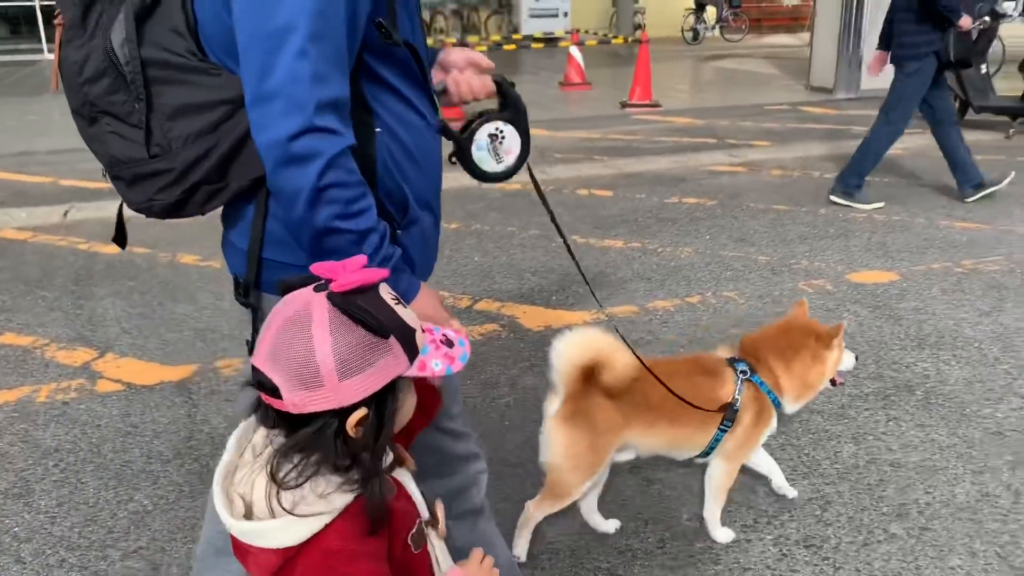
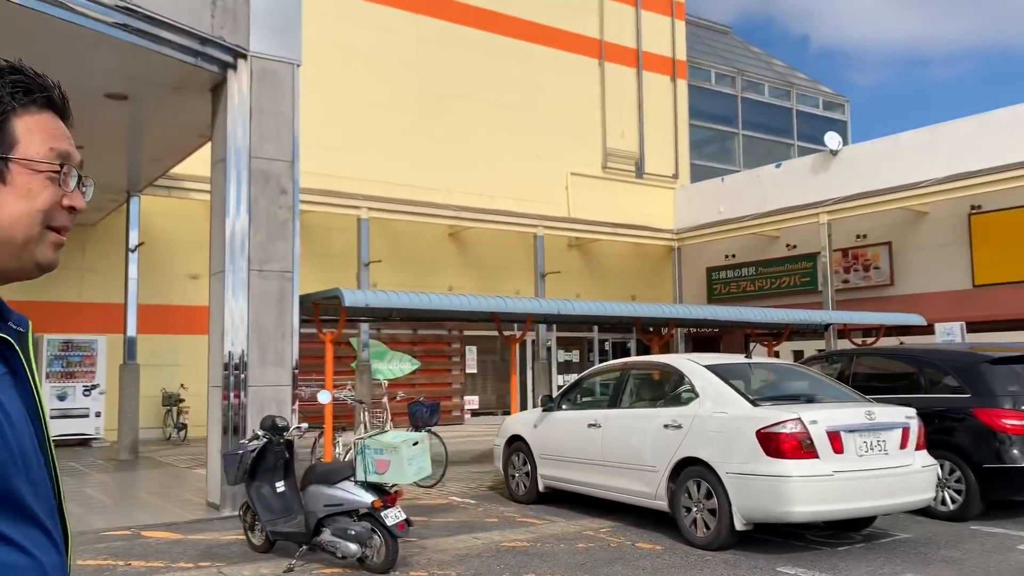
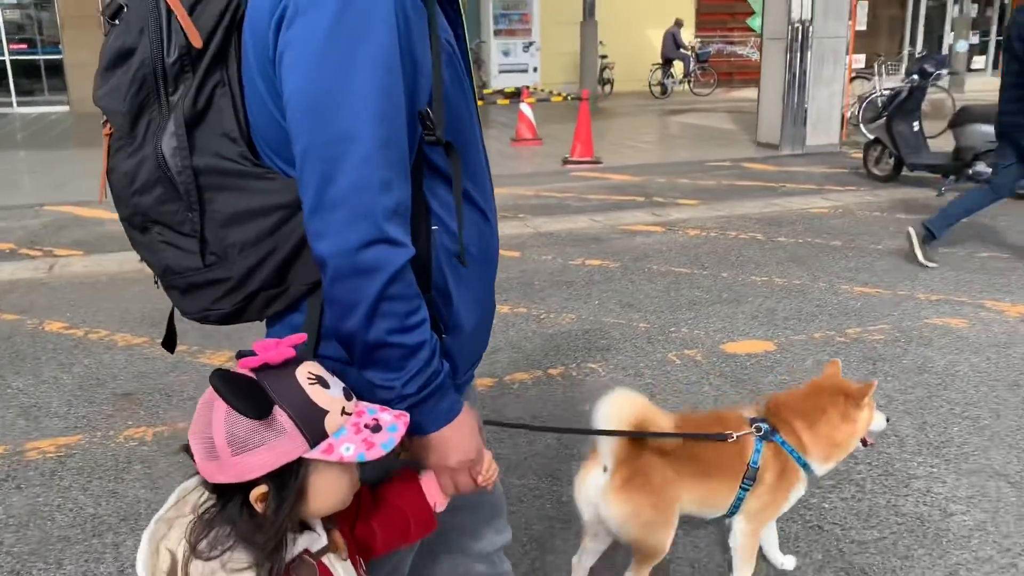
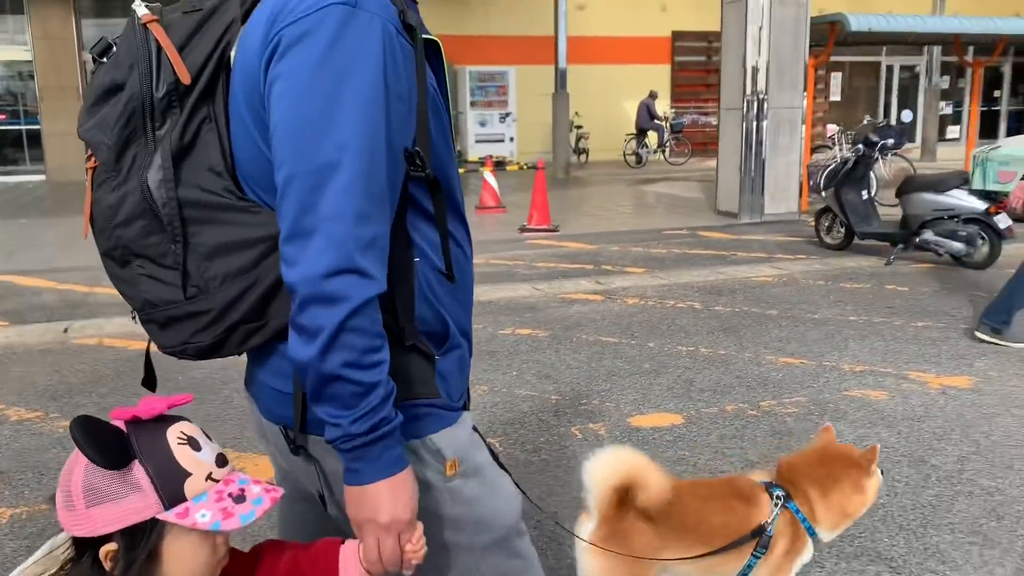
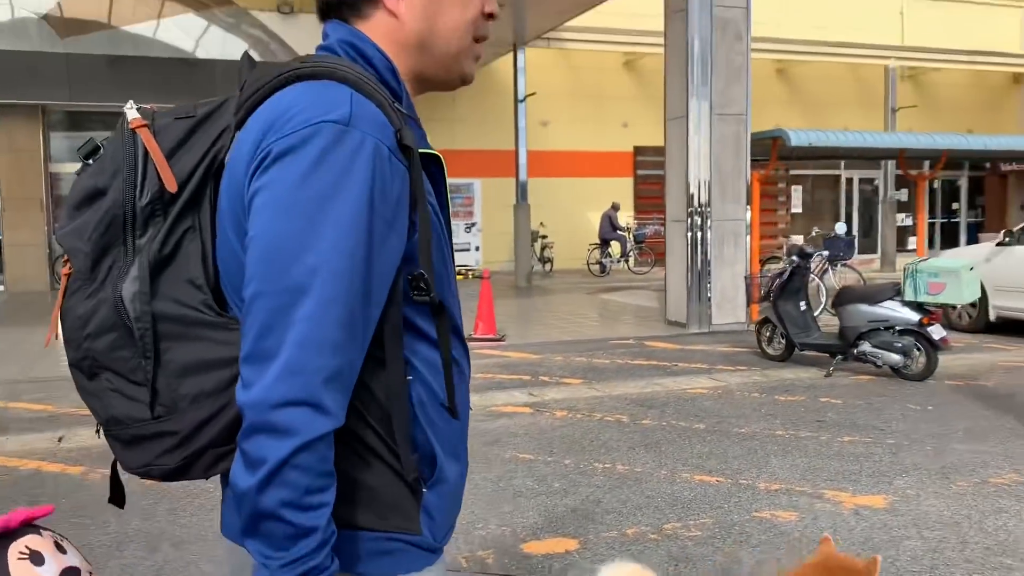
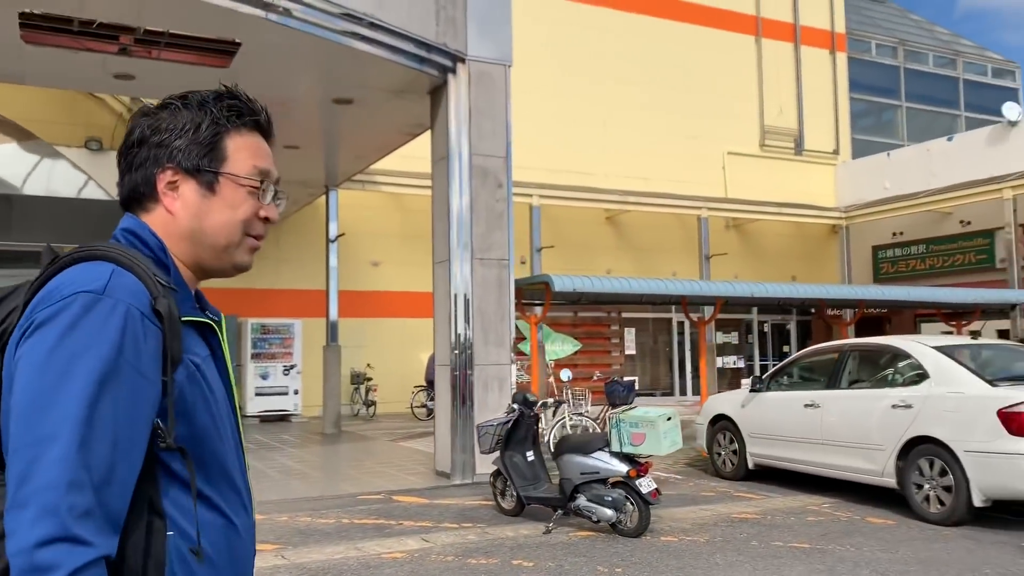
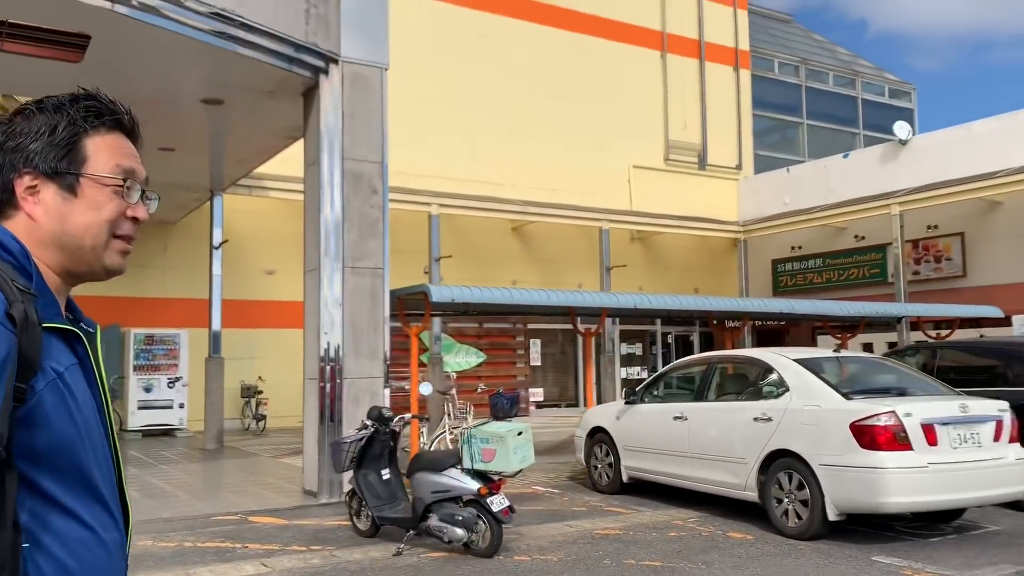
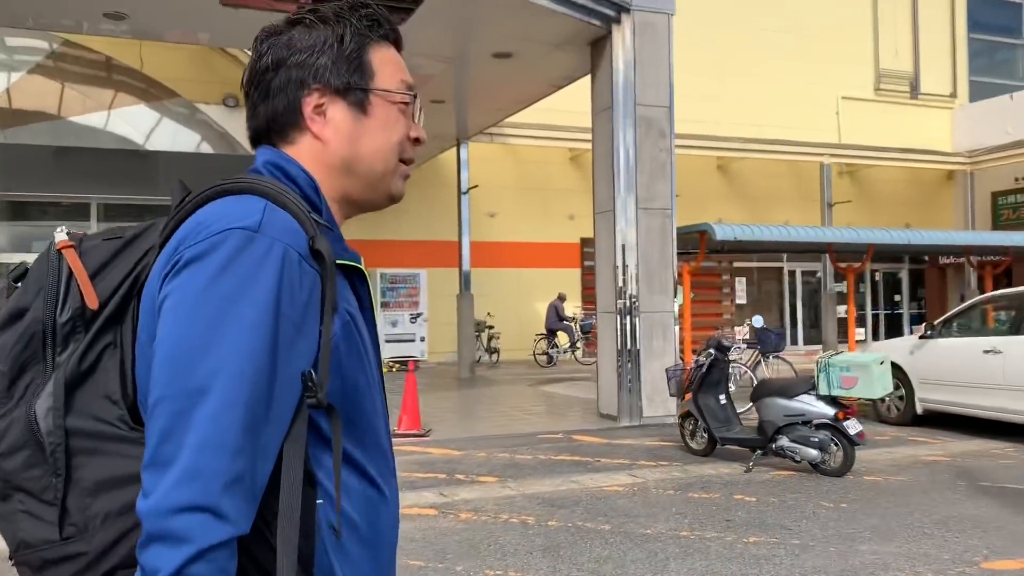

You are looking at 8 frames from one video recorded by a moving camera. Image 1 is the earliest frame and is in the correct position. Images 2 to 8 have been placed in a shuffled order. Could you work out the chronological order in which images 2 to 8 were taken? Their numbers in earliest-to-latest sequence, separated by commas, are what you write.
3, 4, 5, 8, 6, 7, 2
